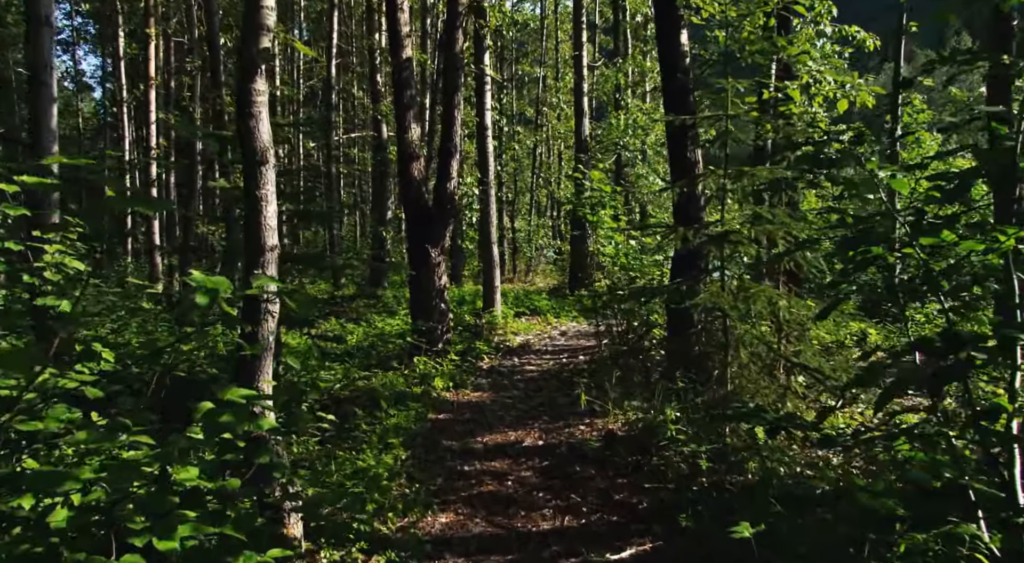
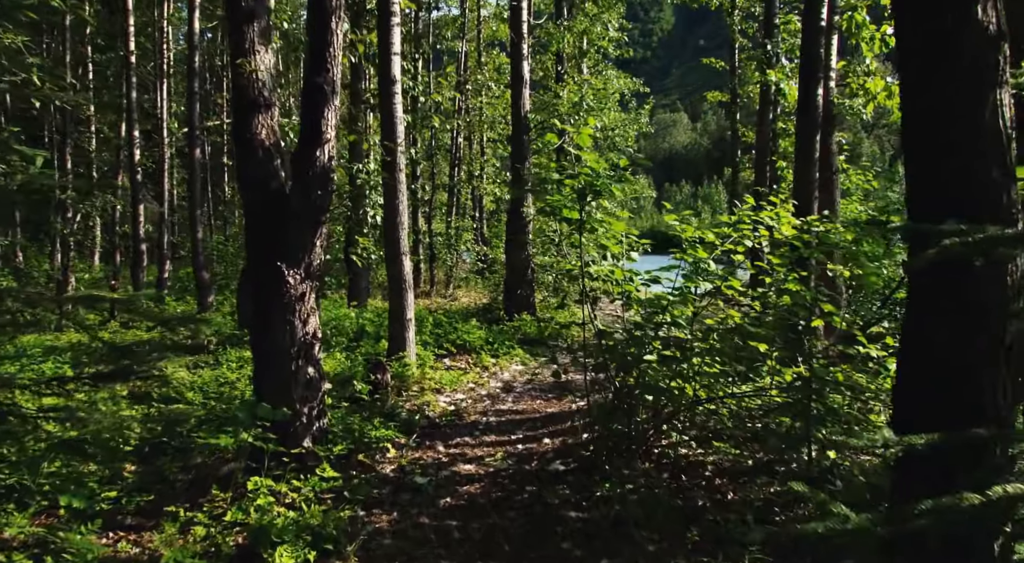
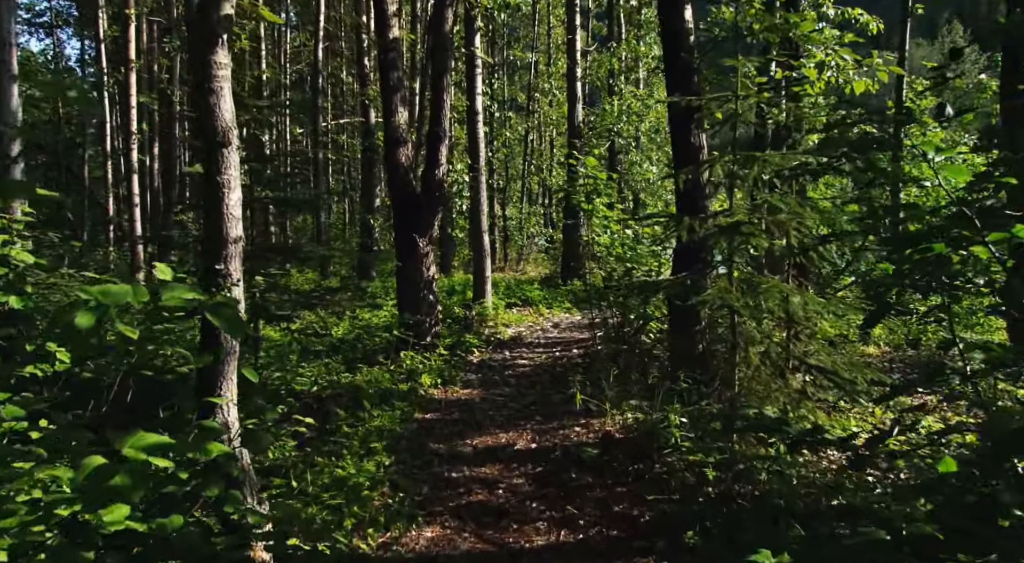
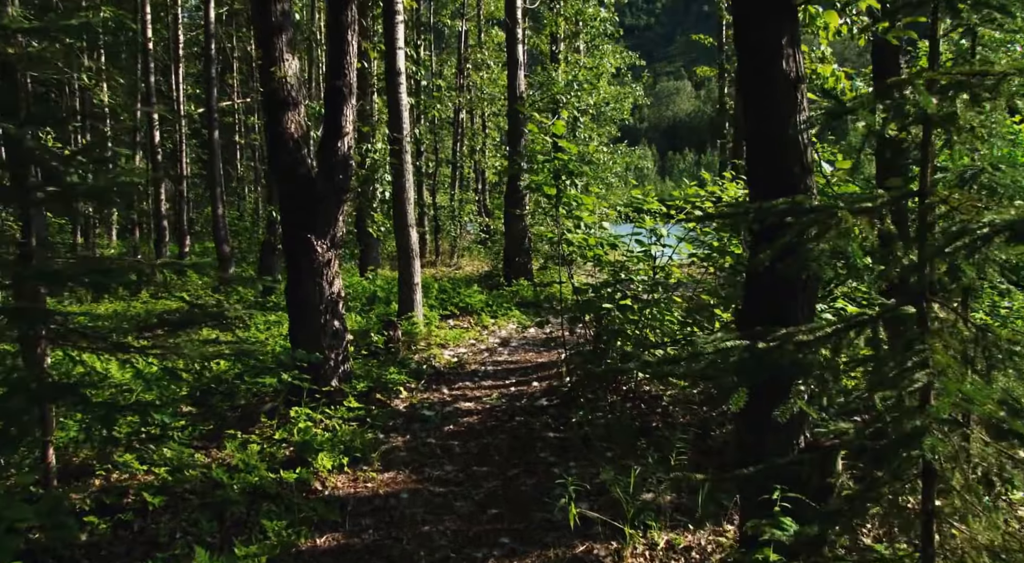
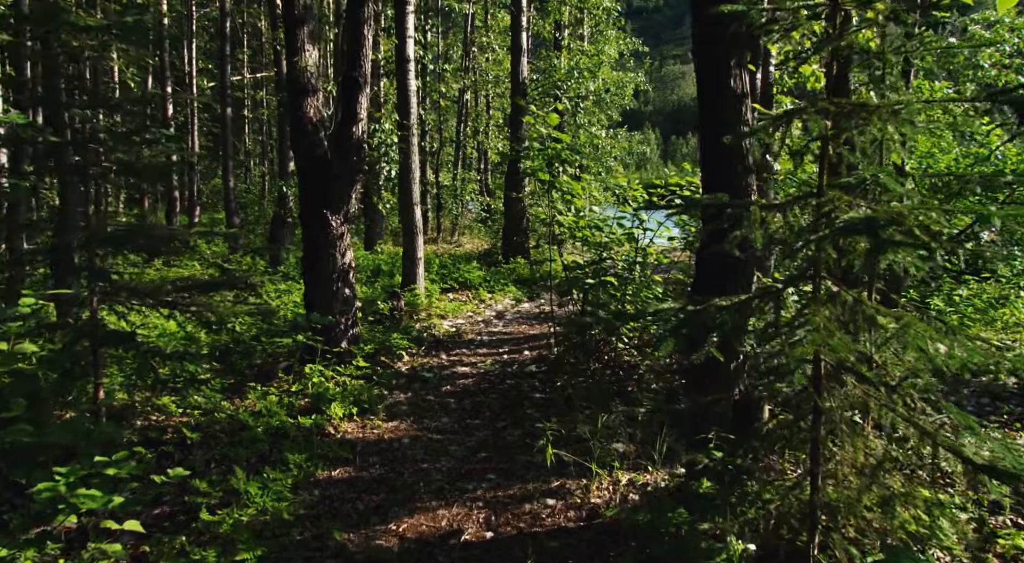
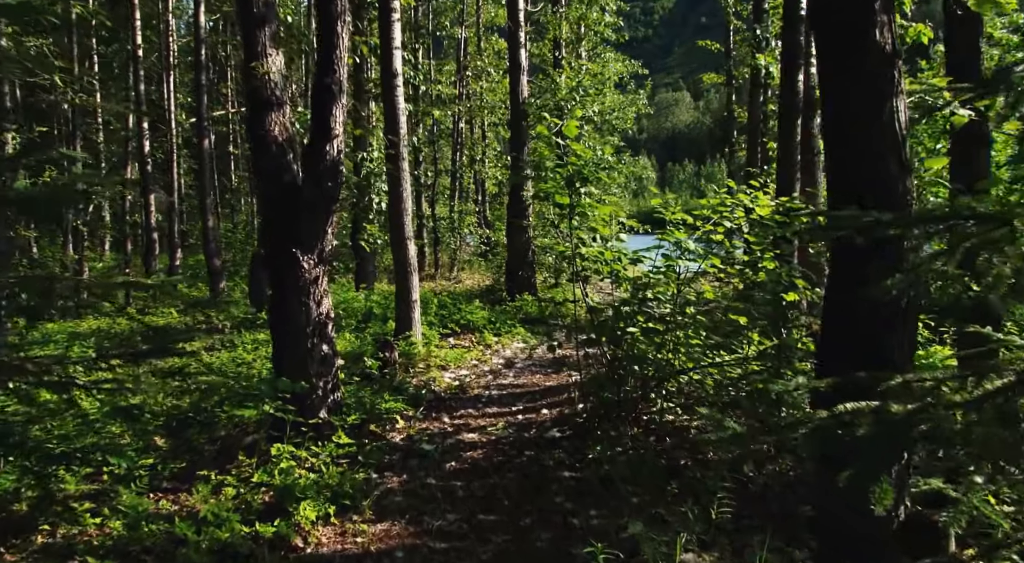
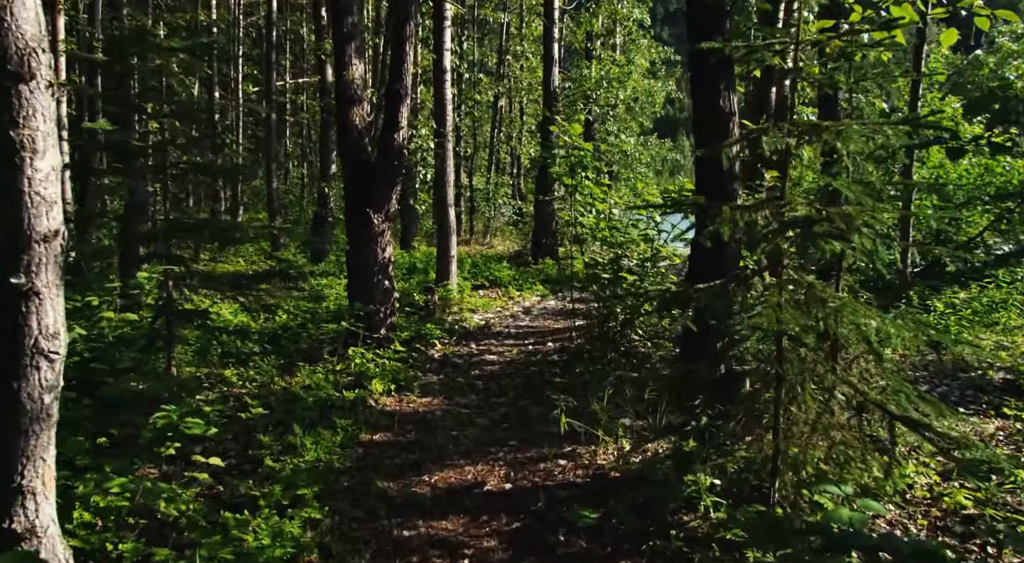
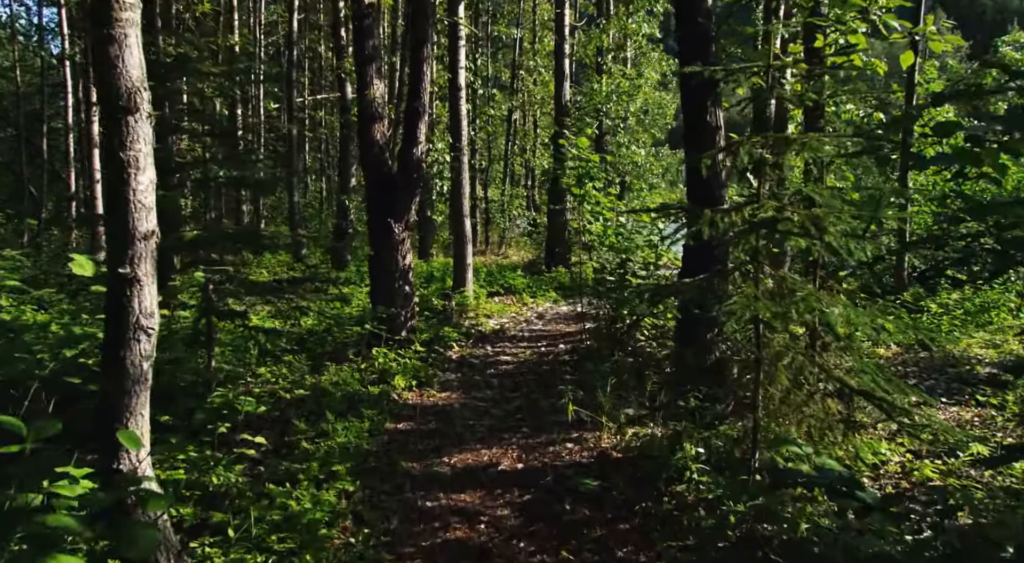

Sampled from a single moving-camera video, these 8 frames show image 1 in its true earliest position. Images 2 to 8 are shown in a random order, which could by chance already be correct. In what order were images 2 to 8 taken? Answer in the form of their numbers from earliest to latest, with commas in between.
3, 8, 7, 5, 4, 6, 2
